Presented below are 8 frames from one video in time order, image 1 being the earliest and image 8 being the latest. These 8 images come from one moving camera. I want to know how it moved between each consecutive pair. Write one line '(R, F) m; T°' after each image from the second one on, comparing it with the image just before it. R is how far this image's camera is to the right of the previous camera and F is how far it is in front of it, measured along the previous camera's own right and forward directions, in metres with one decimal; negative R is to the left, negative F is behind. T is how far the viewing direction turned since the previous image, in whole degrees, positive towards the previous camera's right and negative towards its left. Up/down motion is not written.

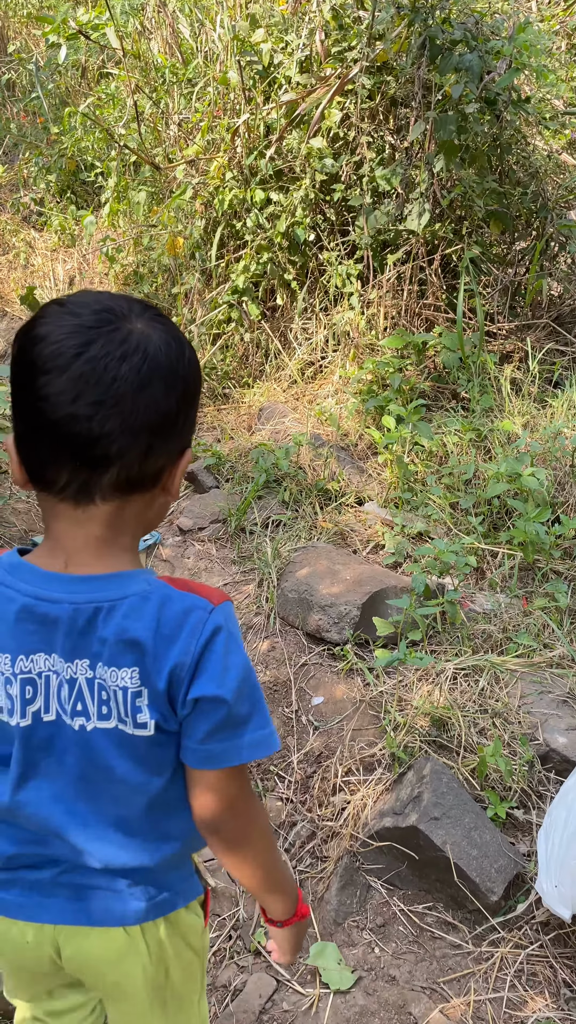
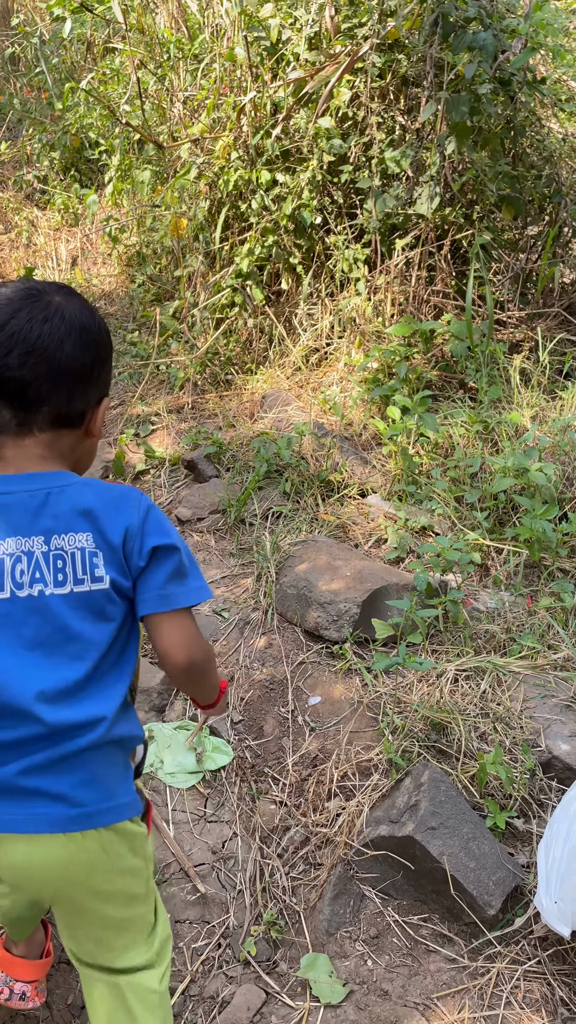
(0.0, +0.1) m; 0°
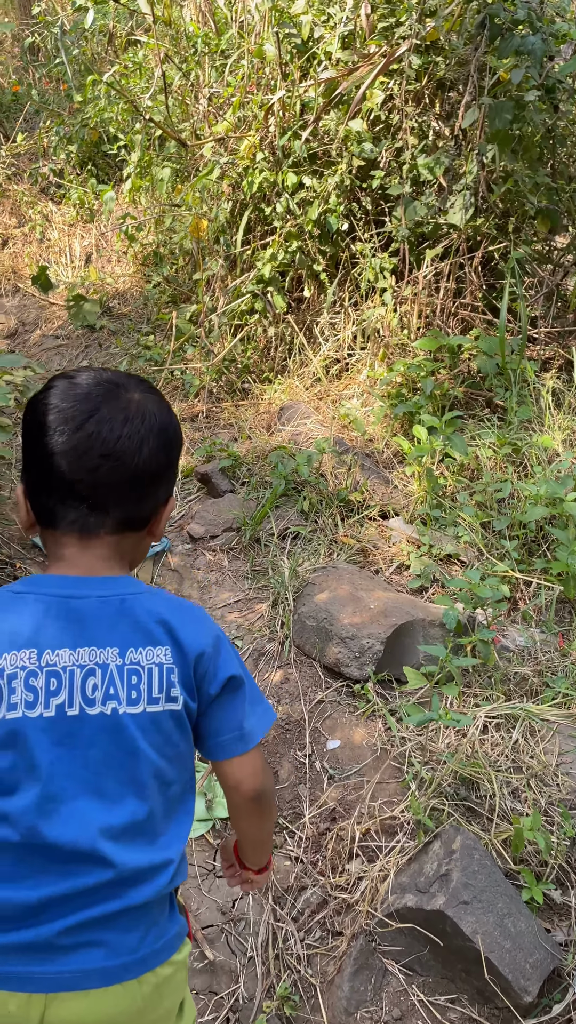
(-0.1, +0.2) m; 0°
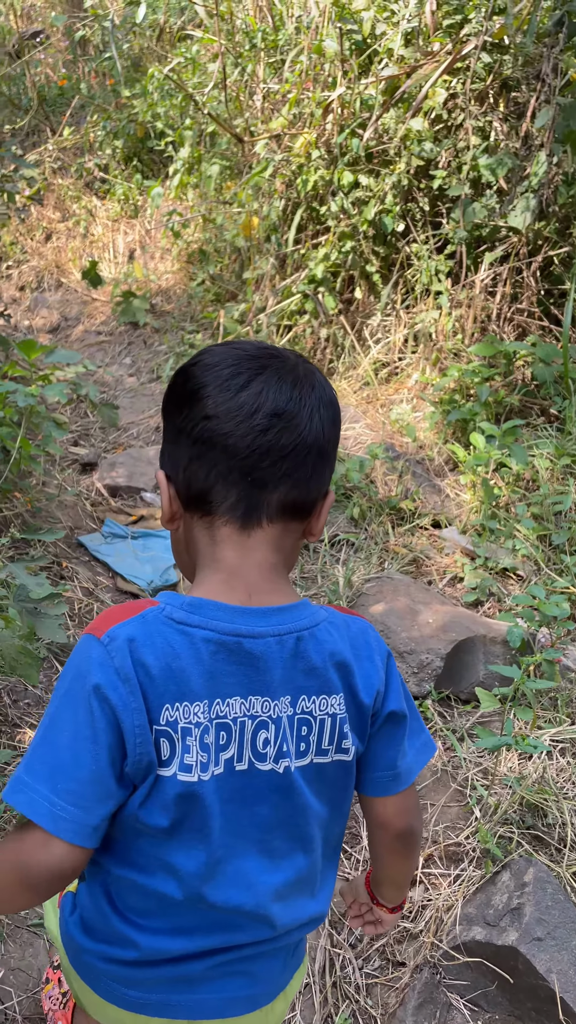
(-0.1, +0.1) m; -2°
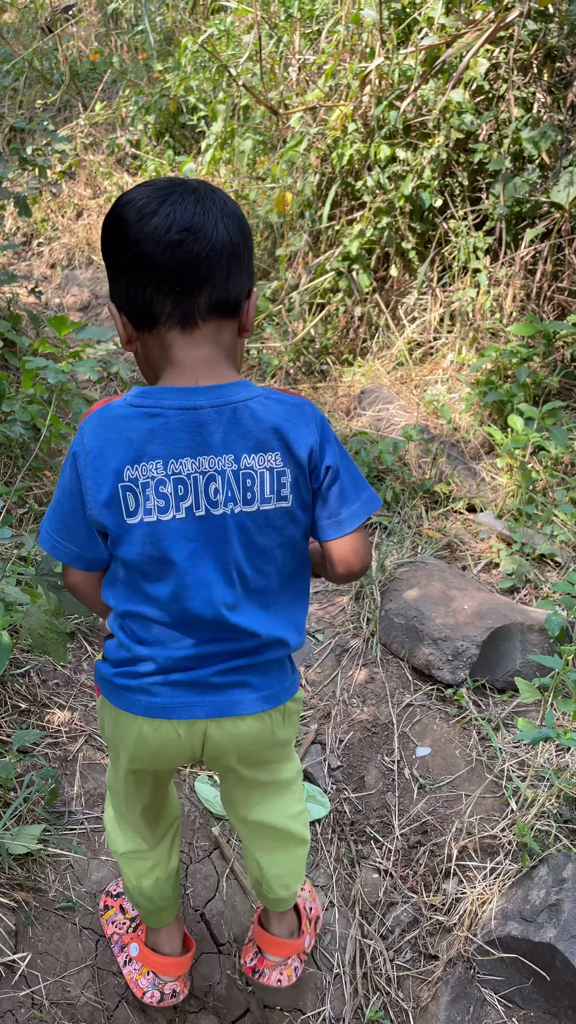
(0.0, 0.0) m; -2°
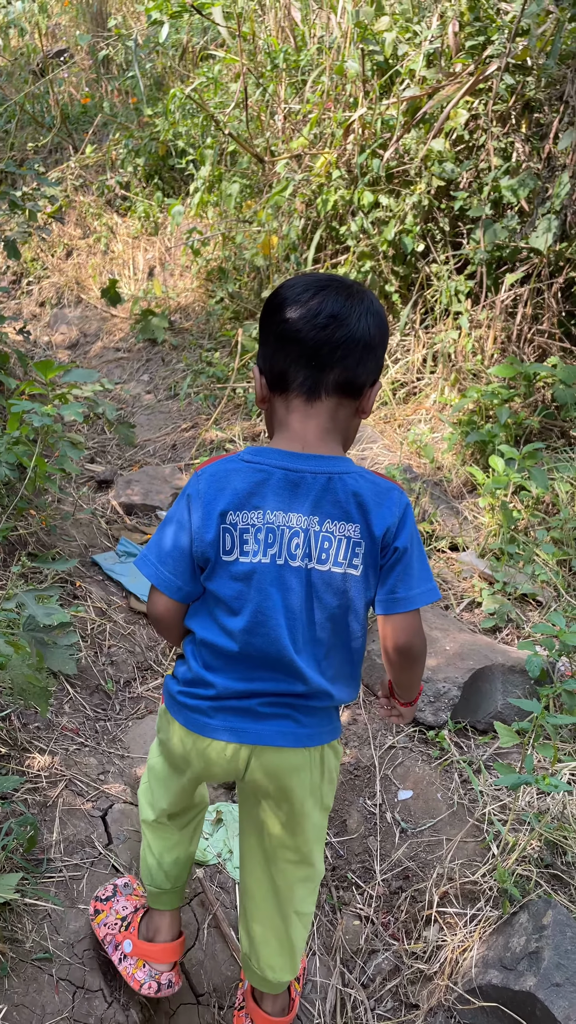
(0.0, 0.0) m; +1°
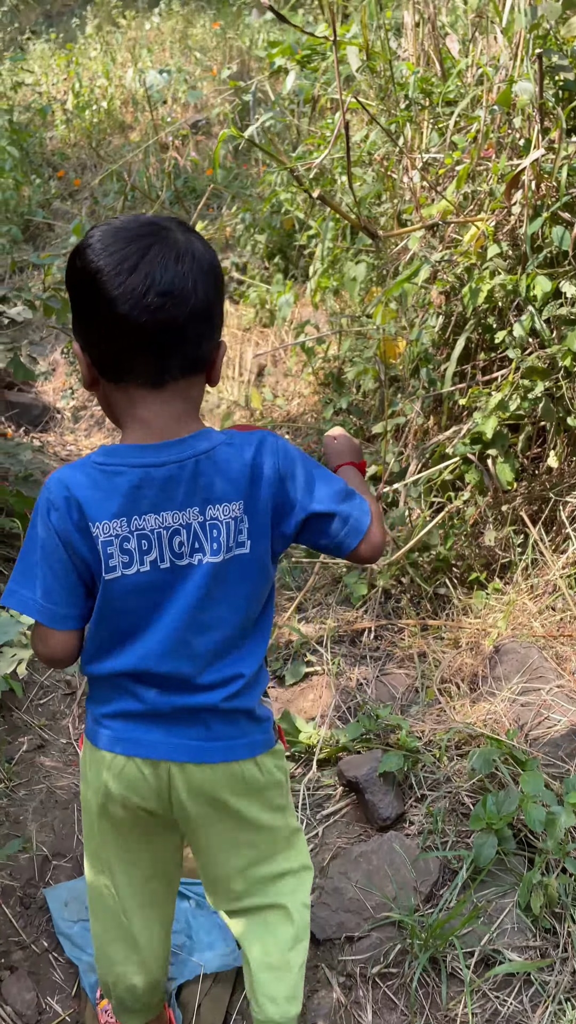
(+0.1, +1.3) m; -11°
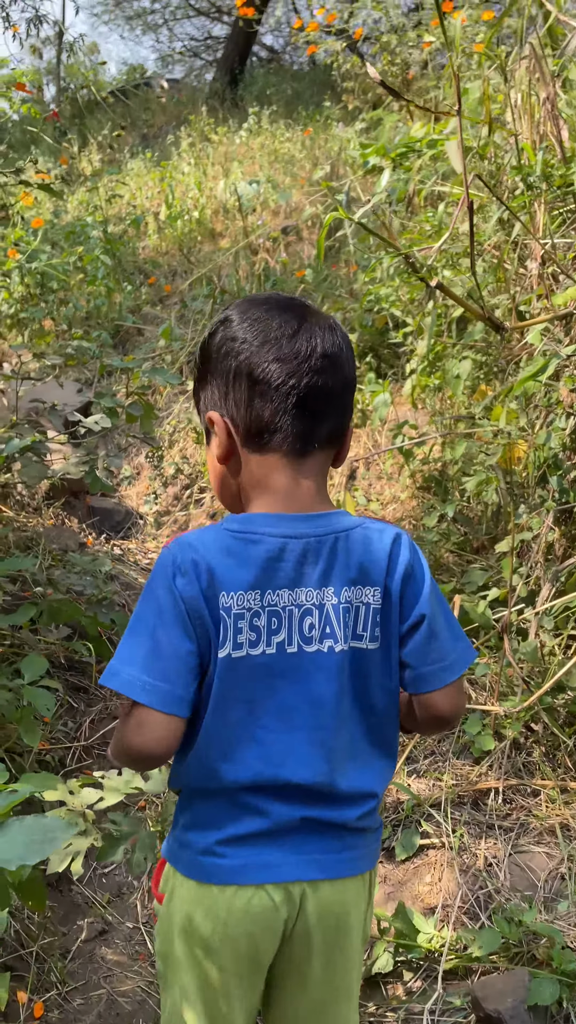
(-0.1, +0.3) m; -6°
